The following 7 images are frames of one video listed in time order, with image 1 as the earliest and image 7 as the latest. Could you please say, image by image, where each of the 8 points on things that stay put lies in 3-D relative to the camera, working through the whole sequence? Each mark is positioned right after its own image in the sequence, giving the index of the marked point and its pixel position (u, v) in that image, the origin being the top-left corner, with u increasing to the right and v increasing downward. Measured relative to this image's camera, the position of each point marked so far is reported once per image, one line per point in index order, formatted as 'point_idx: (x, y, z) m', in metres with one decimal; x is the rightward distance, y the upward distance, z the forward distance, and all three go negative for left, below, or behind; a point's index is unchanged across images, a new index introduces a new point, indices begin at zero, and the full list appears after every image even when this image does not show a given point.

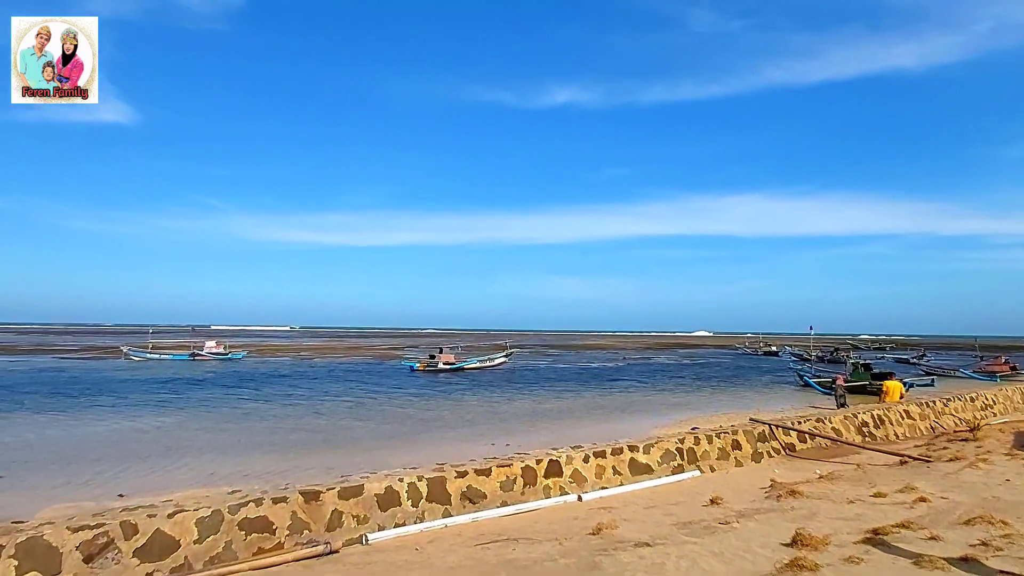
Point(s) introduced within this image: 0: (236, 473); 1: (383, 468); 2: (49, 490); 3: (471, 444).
0: (-5.3, -3.5, +12.9) m
1: (-2.7, -3.8, +14.1) m
2: (-7.8, -3.4, +11.4) m
3: (-1.0, -4.0, +17.3) m
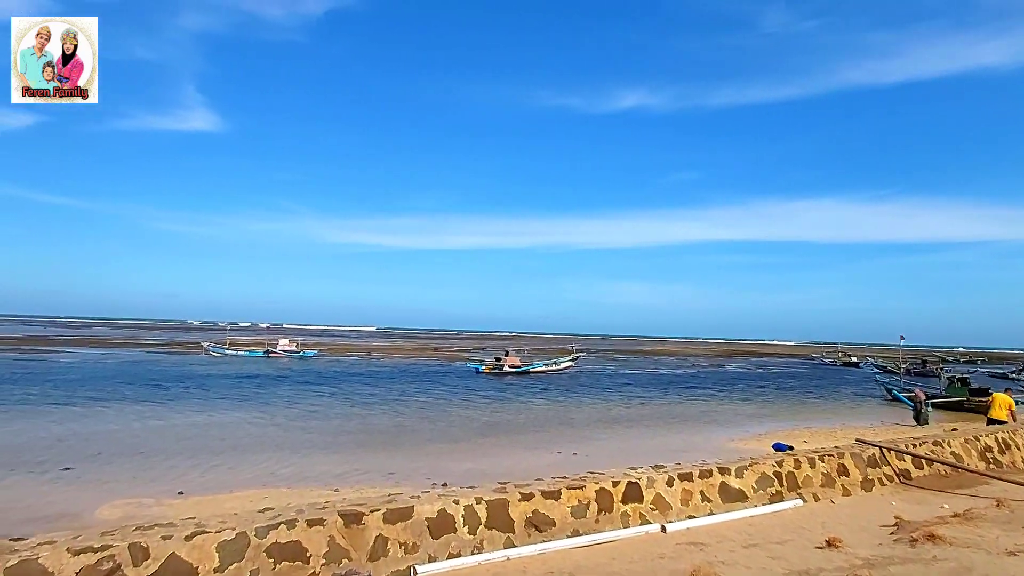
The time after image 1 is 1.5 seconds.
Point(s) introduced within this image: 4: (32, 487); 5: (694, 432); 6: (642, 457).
0: (-4.0, -3.5, +12.6) m
1: (-1.3, -3.7, +13.5) m
2: (-6.7, -3.3, +11.4) m
3: (+0.7, -4.0, +16.6) m
4: (-7.9, -3.2, +11.0) m
5: (+5.3, -4.2, +19.6) m
6: (+3.0, -4.0, +15.8) m
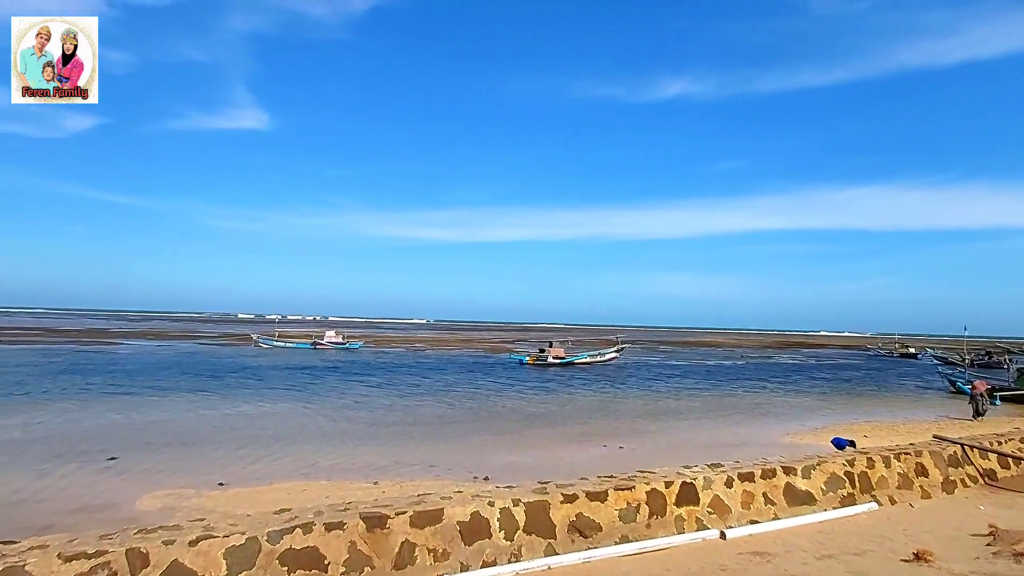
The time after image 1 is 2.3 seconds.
0: (-3.2, -3.3, +12.4) m
1: (-0.5, -3.5, +13.2) m
2: (-6.0, -3.1, +11.4) m
3: (+1.7, -3.7, +16.1) m
4: (-7.2, -3.1, +11.0) m
5: (+6.5, -3.8, +18.9) m
6: (+4.0, -3.7, +15.2) m
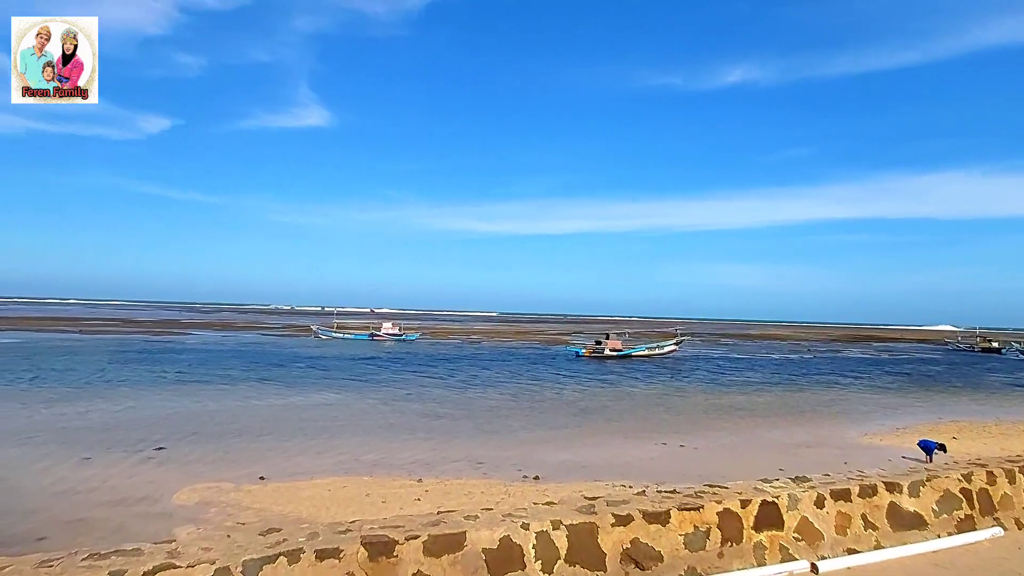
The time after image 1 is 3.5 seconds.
0: (-2.3, -3.1, +12.0) m
1: (+0.5, -3.3, +12.5) m
2: (-5.2, -2.9, +11.1) m
3: (+2.9, -3.5, +15.3) m
4: (-6.4, -2.9, +10.9) m
5: (+7.9, -3.5, +17.6) m
6: (+5.2, -3.4, +14.1) m
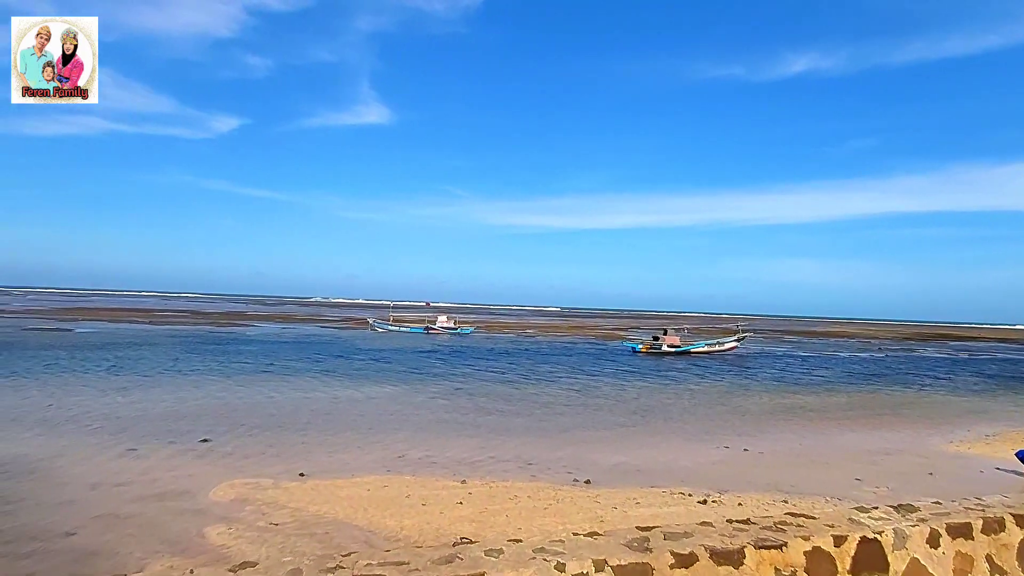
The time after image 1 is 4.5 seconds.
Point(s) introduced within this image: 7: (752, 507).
0: (-1.5, -2.9, +11.5) m
1: (+1.4, -3.1, +11.8) m
2: (-4.4, -2.8, +10.9) m
3: (+4.0, -3.3, +14.3) m
4: (-5.6, -2.7, +10.8) m
5: (+9.2, -3.4, +16.2) m
6: (+6.2, -3.3, +13.0) m
7: (+3.3, -3.0, +9.2) m
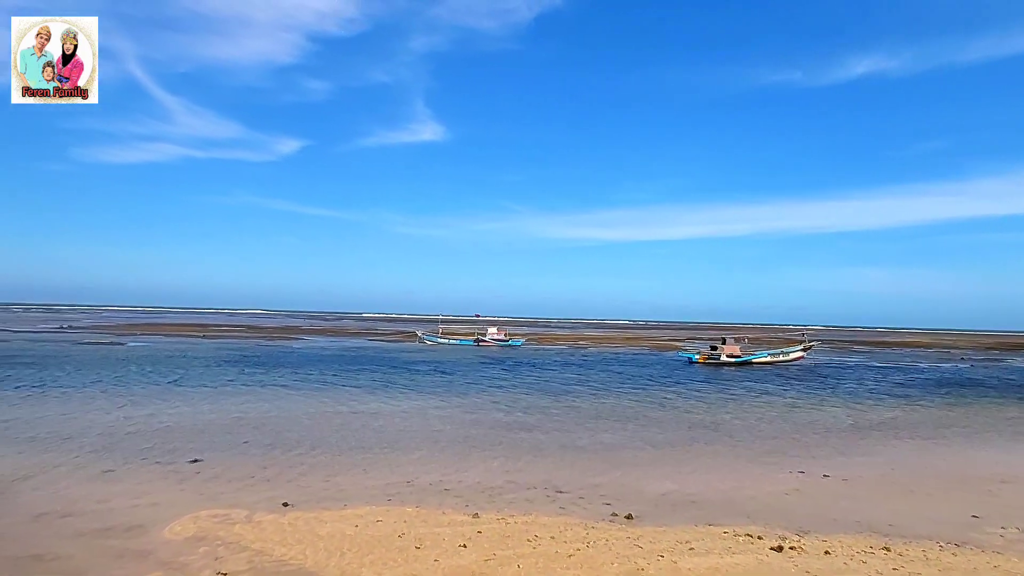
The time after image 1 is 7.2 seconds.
0: (-1.1, -2.8, +9.8) m
1: (+1.8, -3.0, +9.8) m
2: (-4.0, -2.7, +9.4) m
3: (+4.6, -3.2, +12.2) m
4: (-5.2, -2.7, +9.4) m
5: (+10.0, -3.3, +13.7) m
6: (+6.7, -3.1, +10.7) m
7: (+3.5, -2.8, +7.2) m
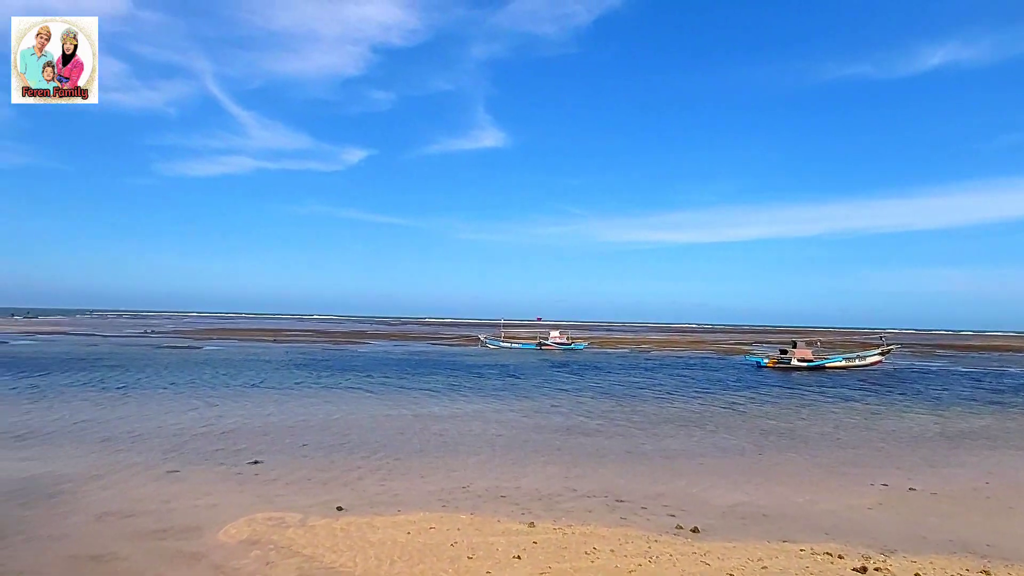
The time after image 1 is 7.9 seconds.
0: (-0.2, -2.8, +9.5) m
1: (+2.6, -3.0, +9.3) m
2: (-3.2, -2.8, +9.4) m
3: (+5.7, -3.2, +11.4) m
4: (-4.4, -2.8, +9.5) m
5: (+11.1, -3.2, +12.3) m
6: (+7.5, -3.1, +9.7) m
7: (+4.1, -2.8, +6.5) m
